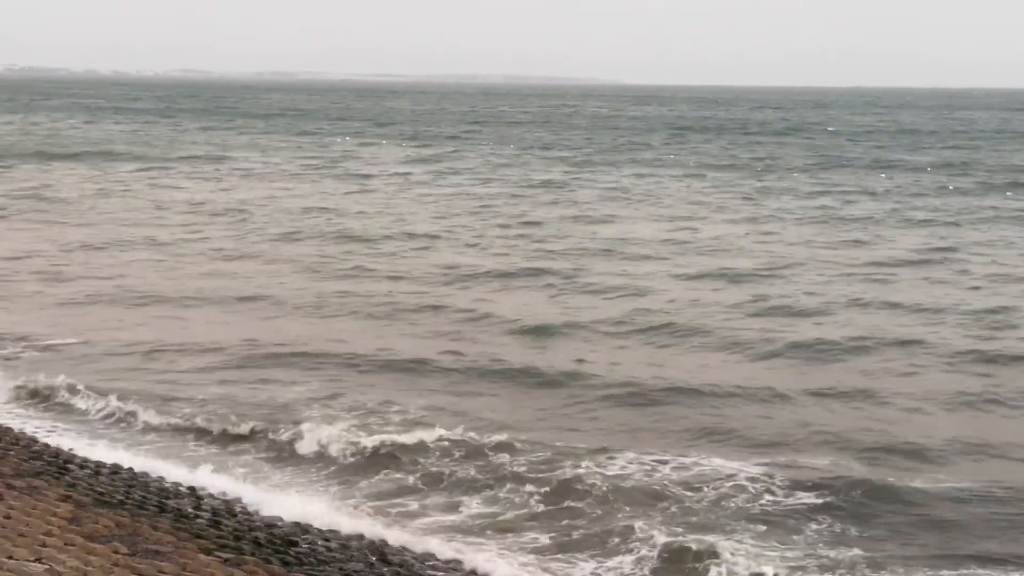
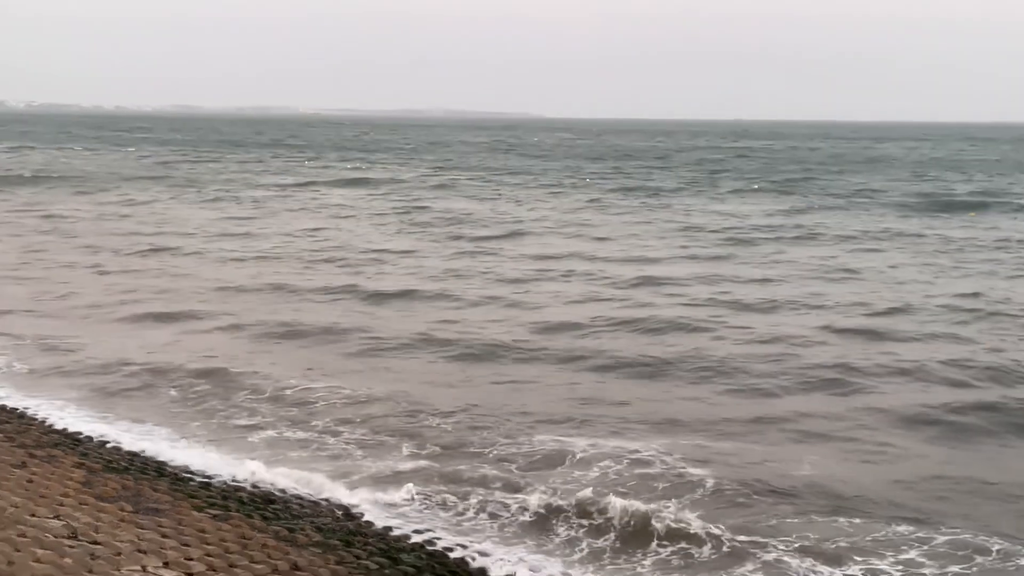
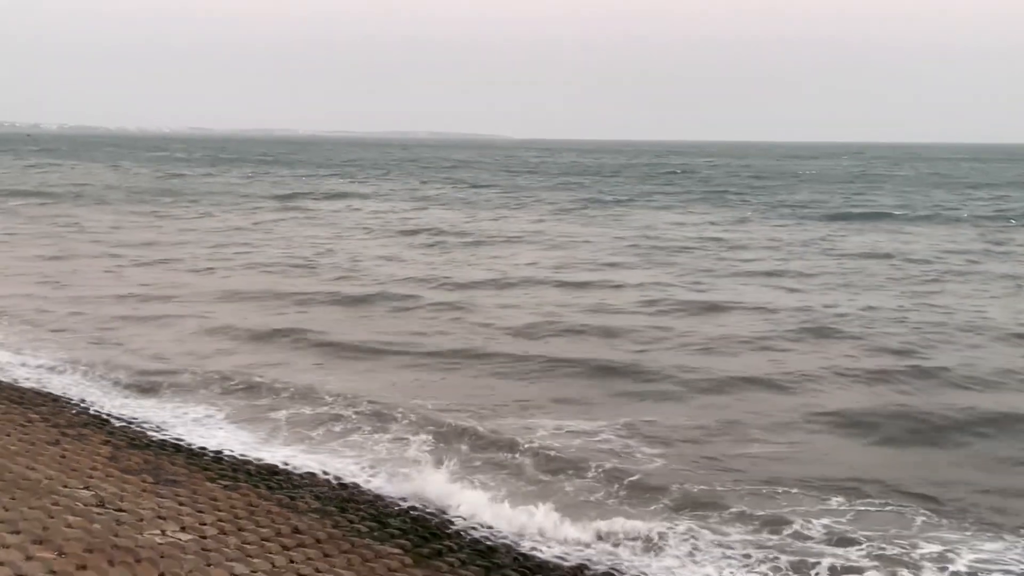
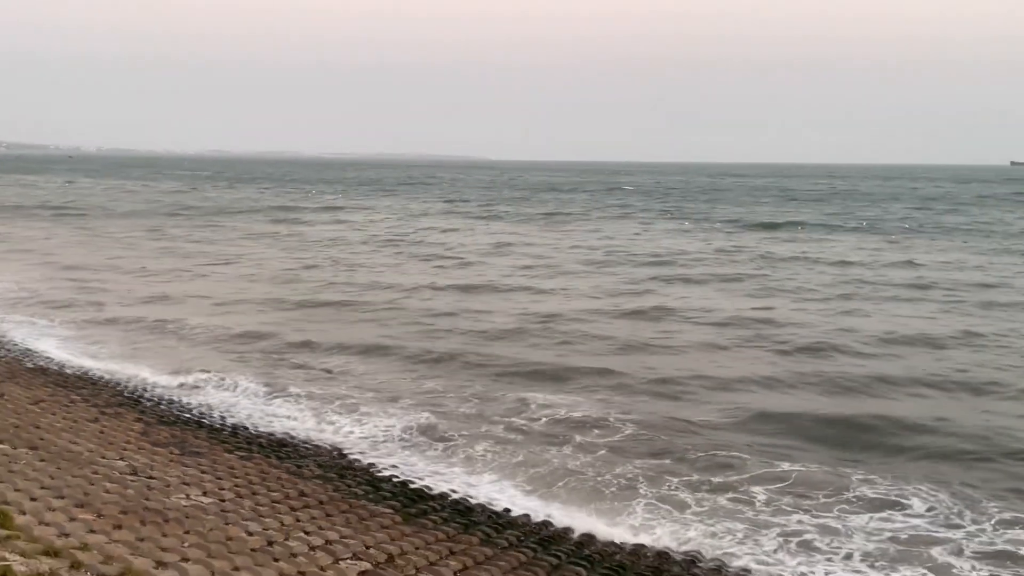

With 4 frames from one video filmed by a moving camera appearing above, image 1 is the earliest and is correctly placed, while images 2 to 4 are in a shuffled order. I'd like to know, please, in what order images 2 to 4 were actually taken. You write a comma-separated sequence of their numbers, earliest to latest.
2, 3, 4
